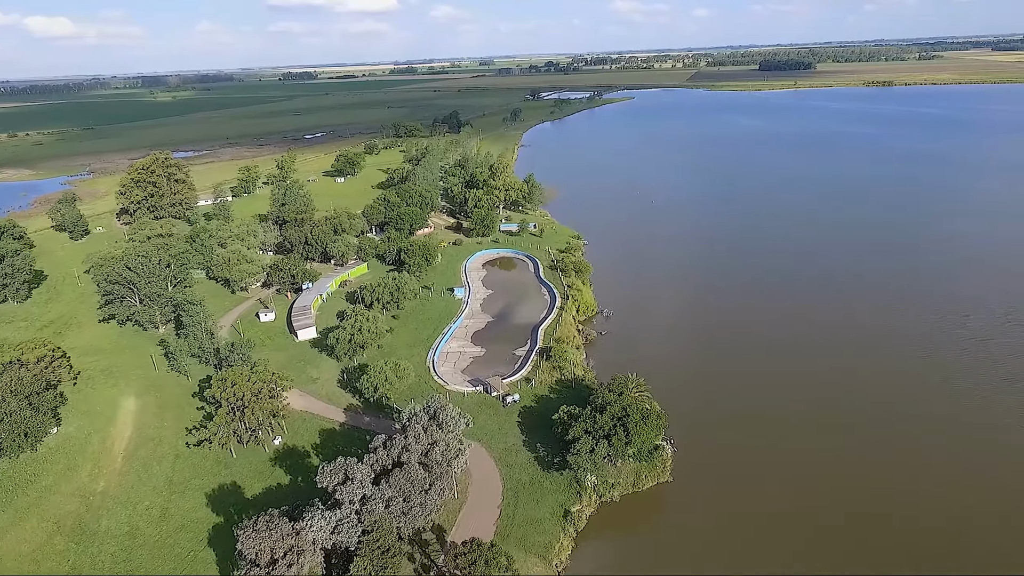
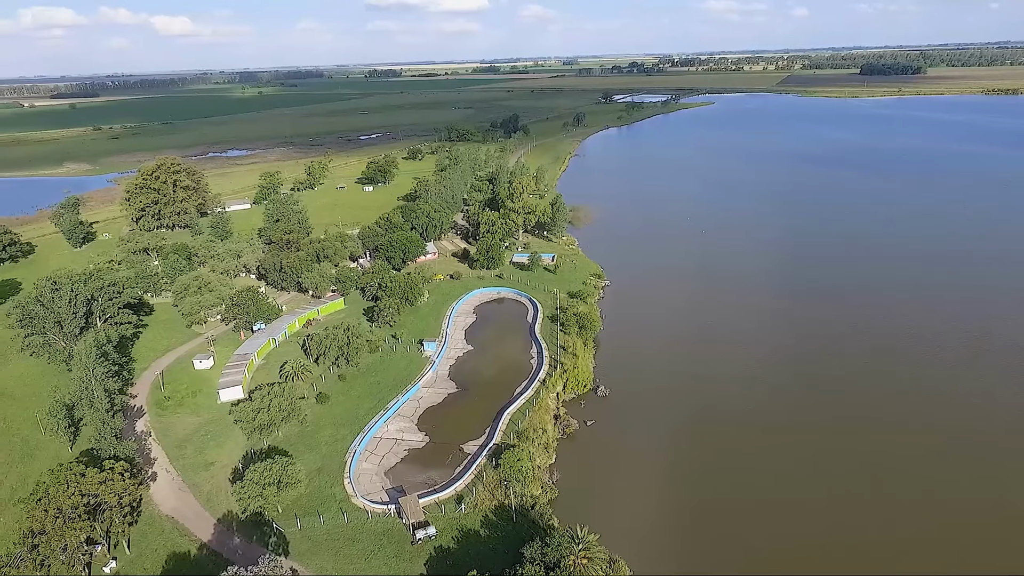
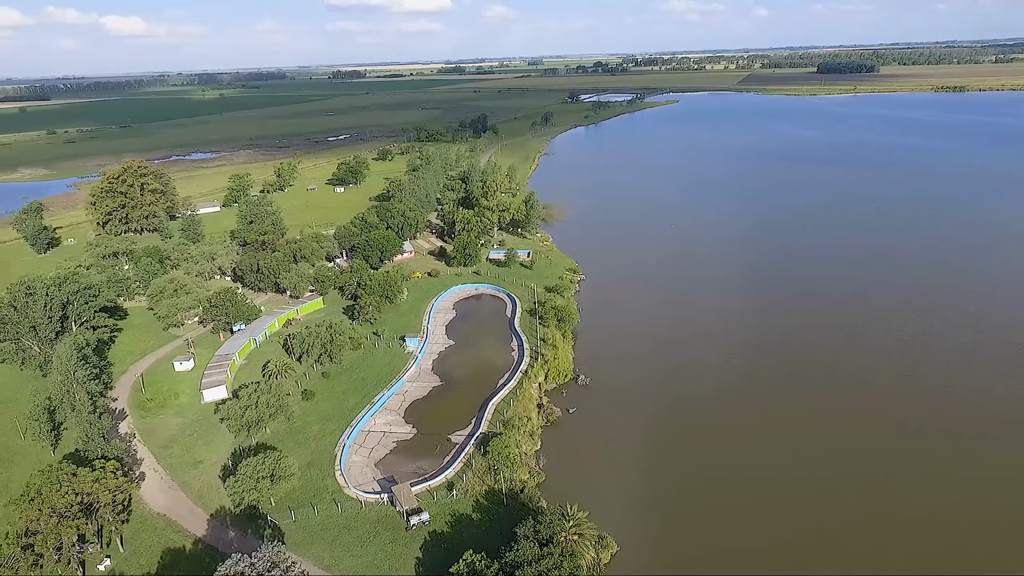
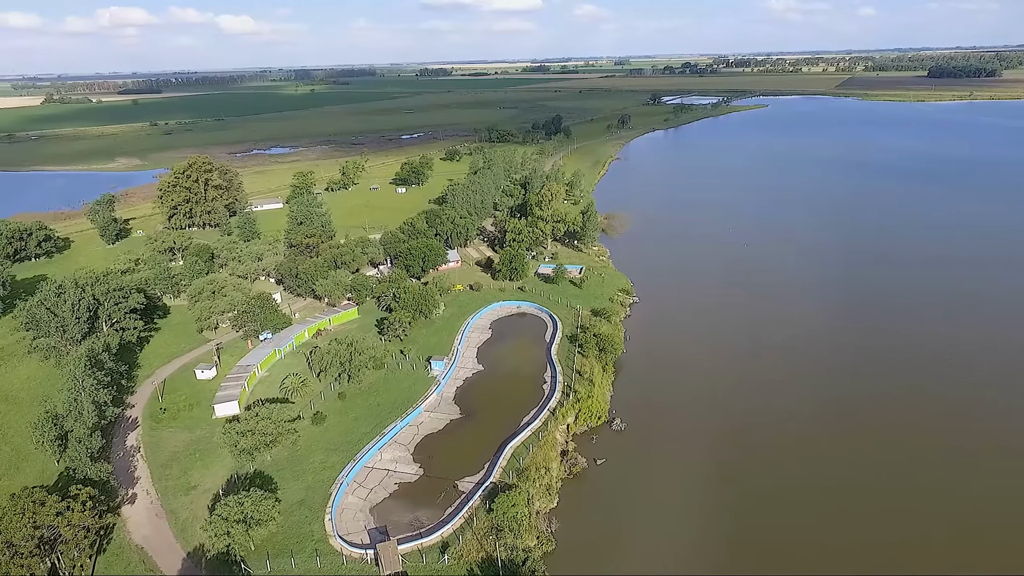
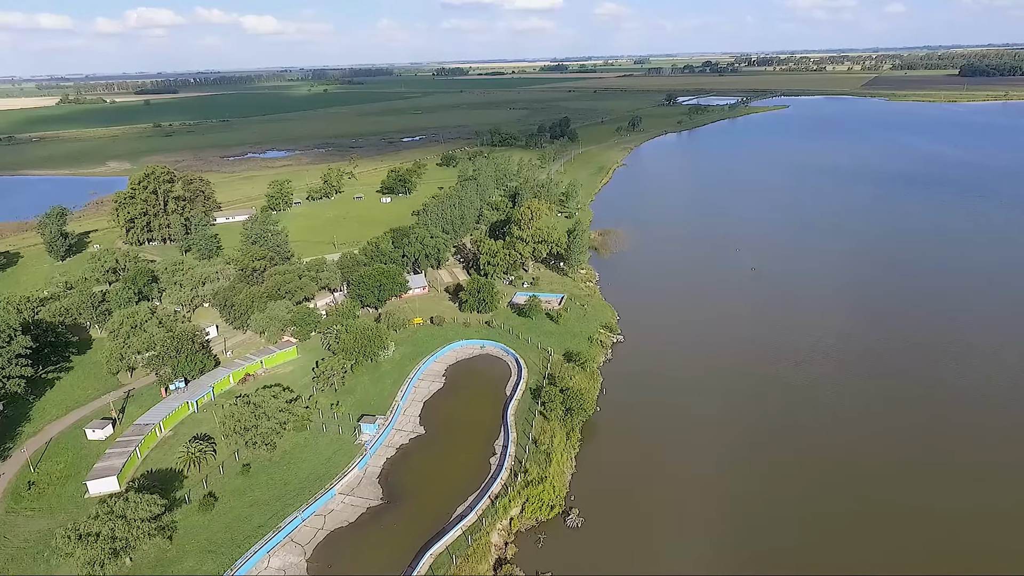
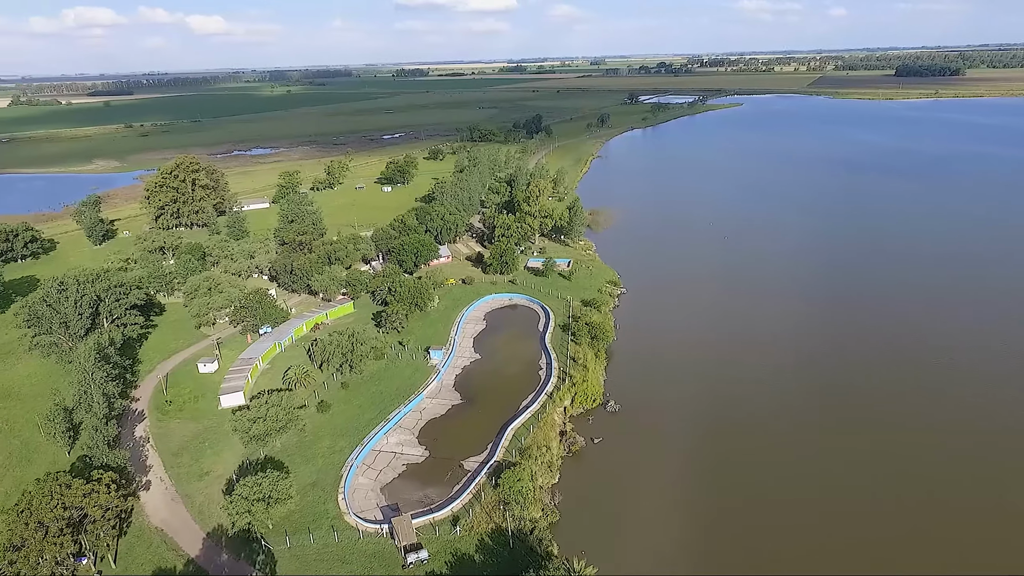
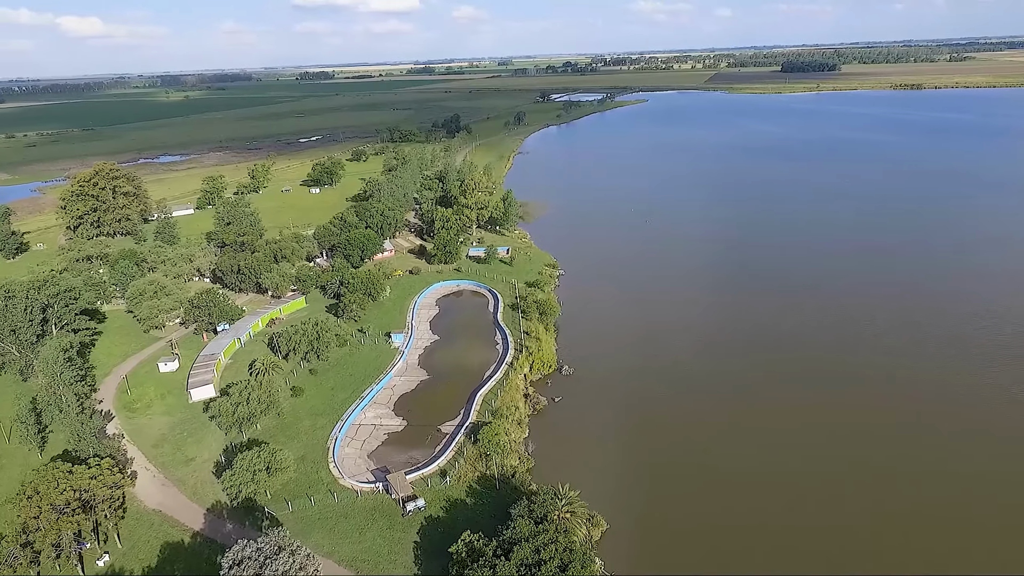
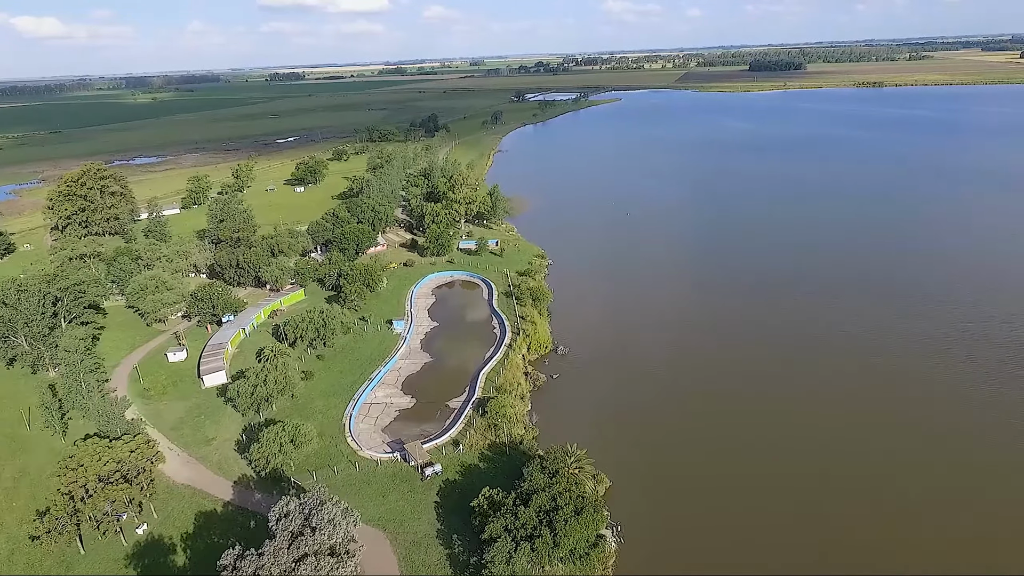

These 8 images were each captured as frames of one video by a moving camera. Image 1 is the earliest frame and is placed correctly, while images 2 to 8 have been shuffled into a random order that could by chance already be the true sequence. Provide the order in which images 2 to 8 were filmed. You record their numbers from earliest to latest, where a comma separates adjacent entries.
8, 7, 3, 2, 6, 4, 5
